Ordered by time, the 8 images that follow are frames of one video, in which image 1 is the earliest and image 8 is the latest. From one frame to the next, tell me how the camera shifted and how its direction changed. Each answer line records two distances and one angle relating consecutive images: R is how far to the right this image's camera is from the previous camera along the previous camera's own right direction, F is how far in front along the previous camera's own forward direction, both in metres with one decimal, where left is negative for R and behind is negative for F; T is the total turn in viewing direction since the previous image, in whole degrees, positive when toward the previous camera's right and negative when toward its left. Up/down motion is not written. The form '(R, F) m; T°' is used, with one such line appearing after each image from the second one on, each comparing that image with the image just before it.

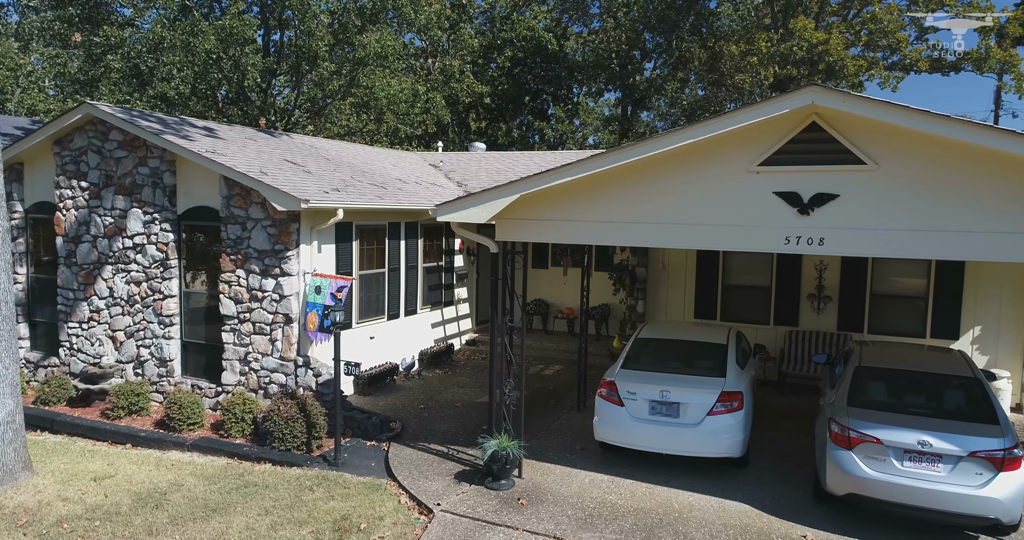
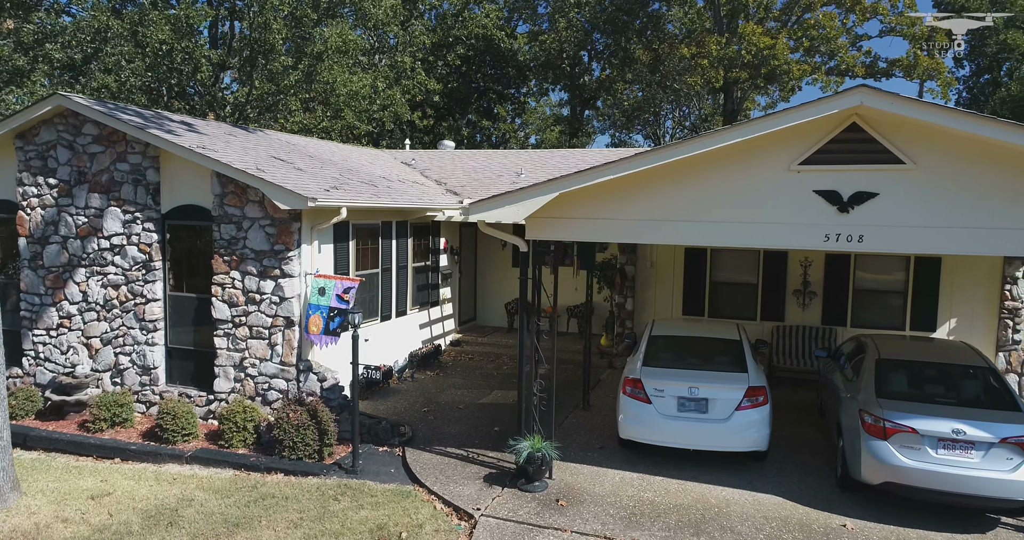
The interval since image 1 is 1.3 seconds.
(-0.8, +0.1) m; +6°
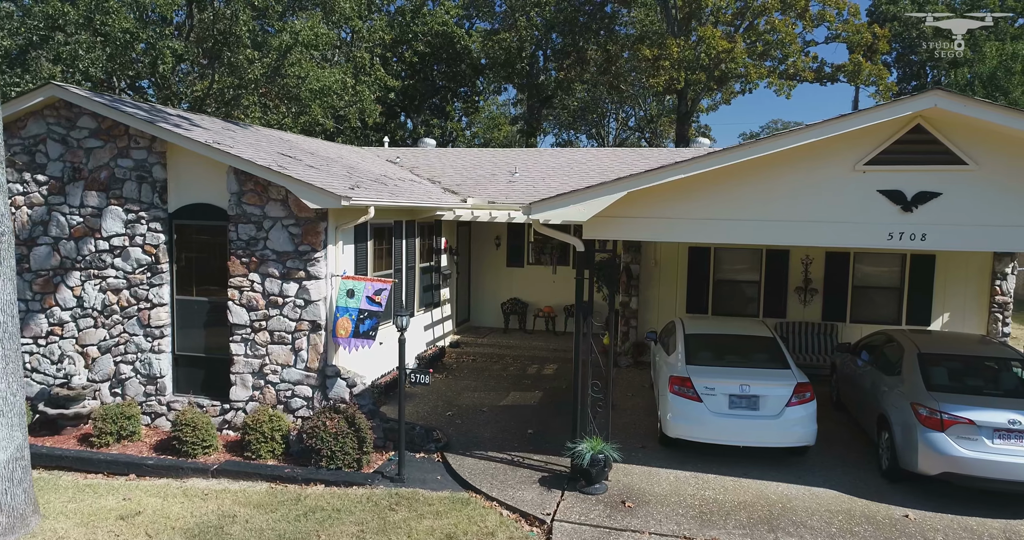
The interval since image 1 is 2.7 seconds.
(-1.0, +0.2) m; +5°
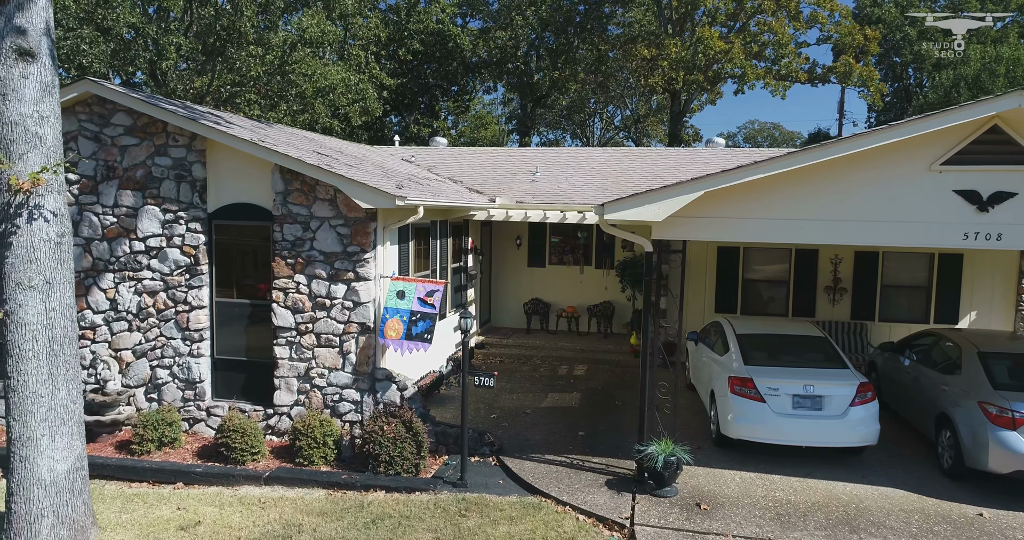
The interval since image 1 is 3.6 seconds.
(-0.8, +0.1) m; +2°
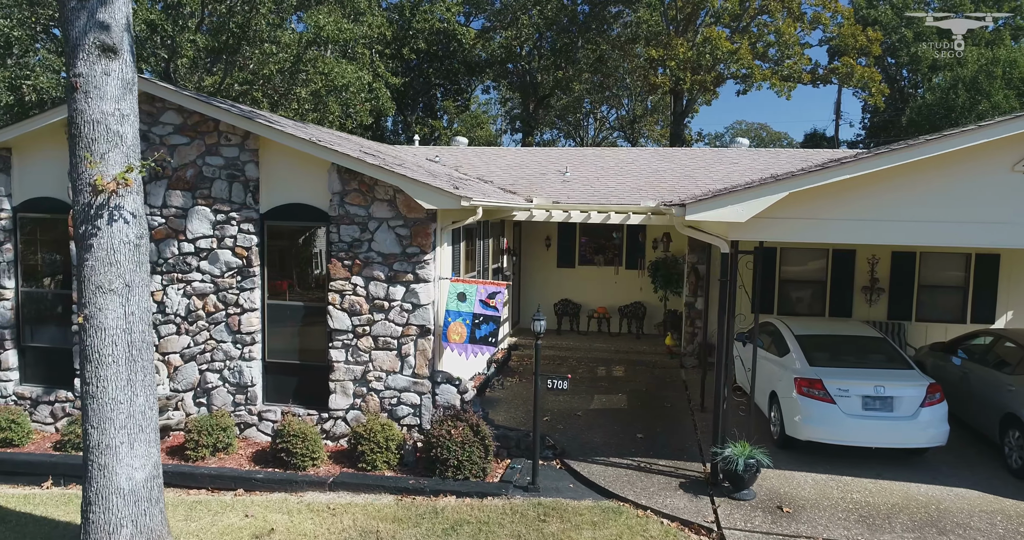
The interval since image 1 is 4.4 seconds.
(-0.7, +0.1) m; +1°
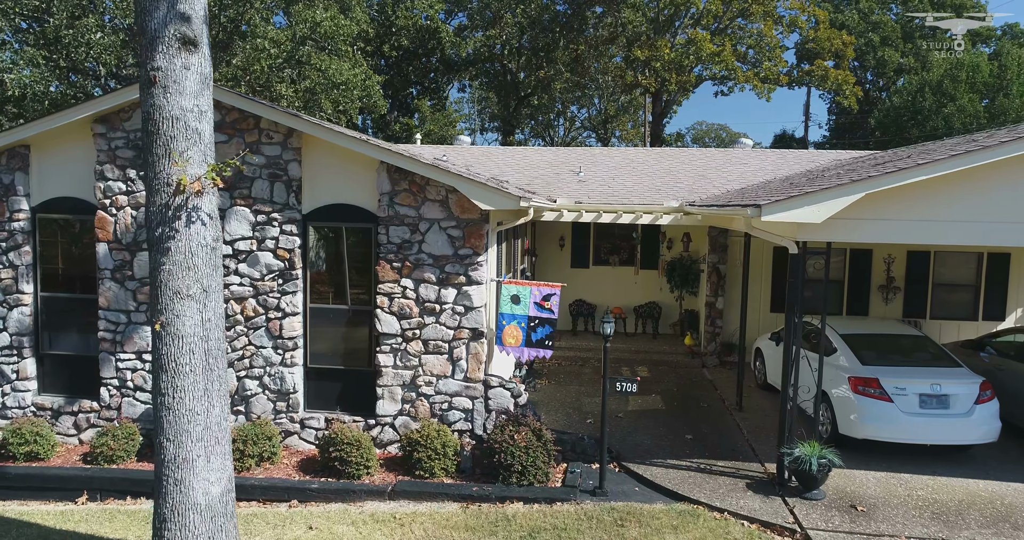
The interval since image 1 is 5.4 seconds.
(-0.9, +0.1) m; +3°
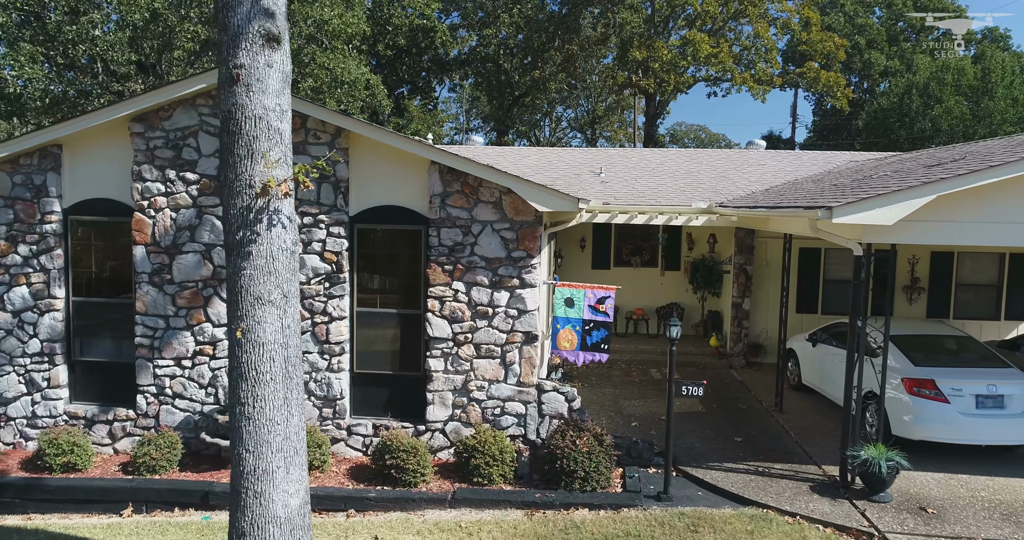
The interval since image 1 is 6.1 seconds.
(-0.7, +0.1) m; +2°
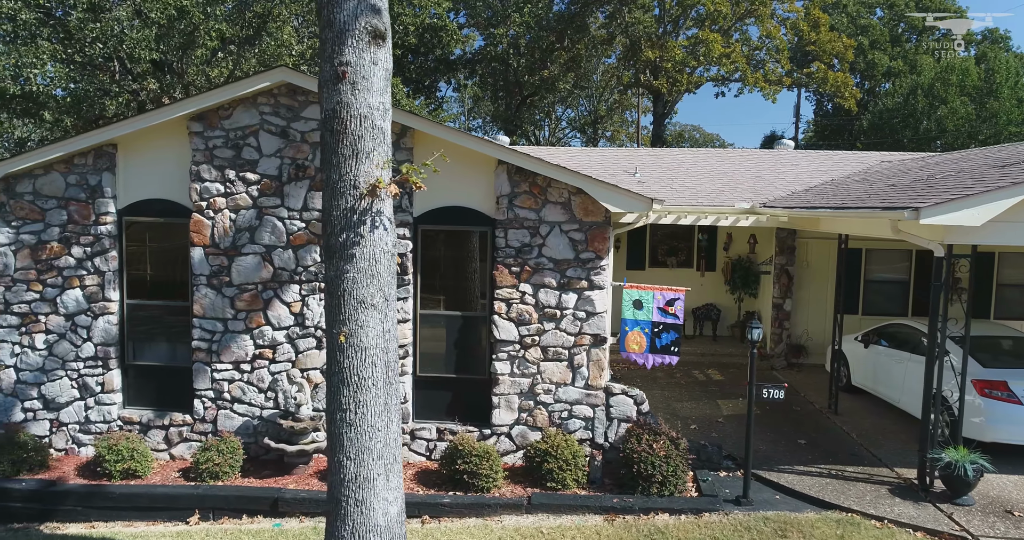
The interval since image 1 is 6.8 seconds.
(-0.7, +0.1) m; +1°
